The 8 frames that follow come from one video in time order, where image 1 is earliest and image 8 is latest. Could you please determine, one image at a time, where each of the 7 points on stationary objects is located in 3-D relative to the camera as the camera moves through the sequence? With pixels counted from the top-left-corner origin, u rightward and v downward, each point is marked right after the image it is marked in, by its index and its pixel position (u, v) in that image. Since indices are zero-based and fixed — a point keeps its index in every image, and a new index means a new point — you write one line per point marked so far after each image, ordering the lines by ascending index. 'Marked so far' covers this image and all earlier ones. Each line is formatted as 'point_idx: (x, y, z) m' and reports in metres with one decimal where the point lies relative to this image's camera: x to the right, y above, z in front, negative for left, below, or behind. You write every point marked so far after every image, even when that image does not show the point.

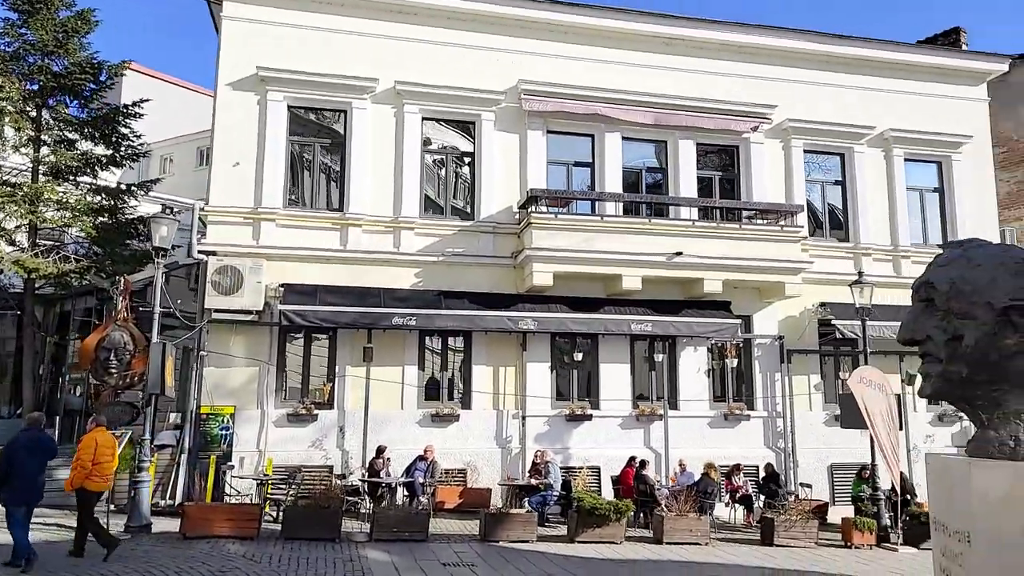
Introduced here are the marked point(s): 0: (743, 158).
0: (+5.4, +3.0, +17.4) m
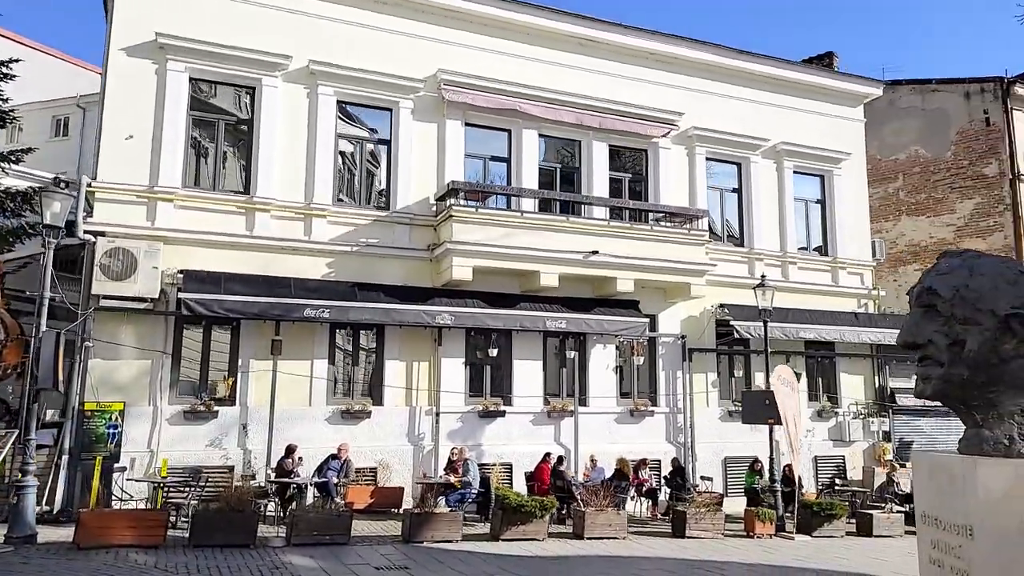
0: (+3.4, +3.0, +17.9) m
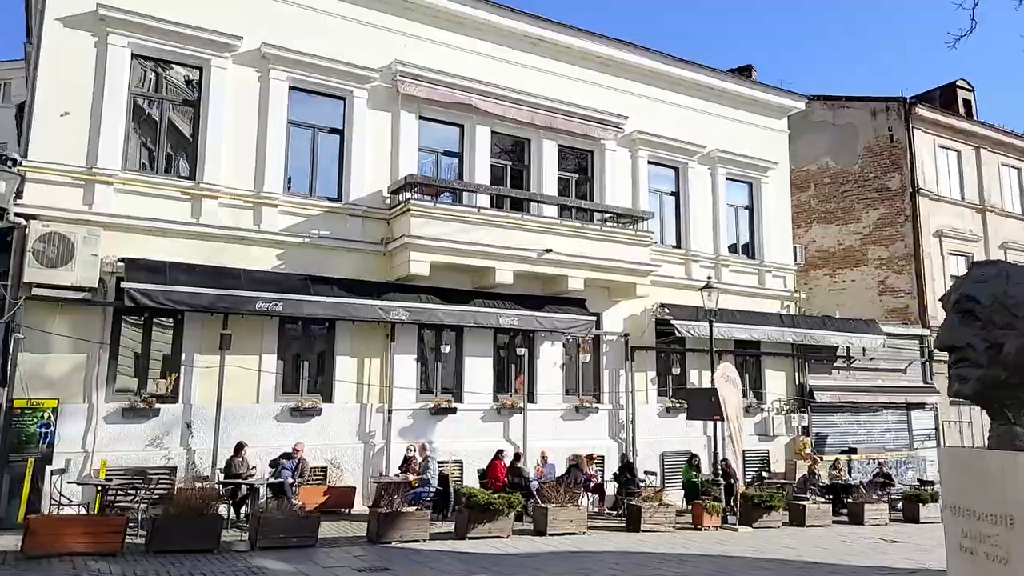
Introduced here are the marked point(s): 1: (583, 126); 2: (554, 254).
0: (+2.1, +3.1, +18.2) m
1: (+1.7, +3.9, +17.8) m
2: (+0.9, +0.7, +15.6) m
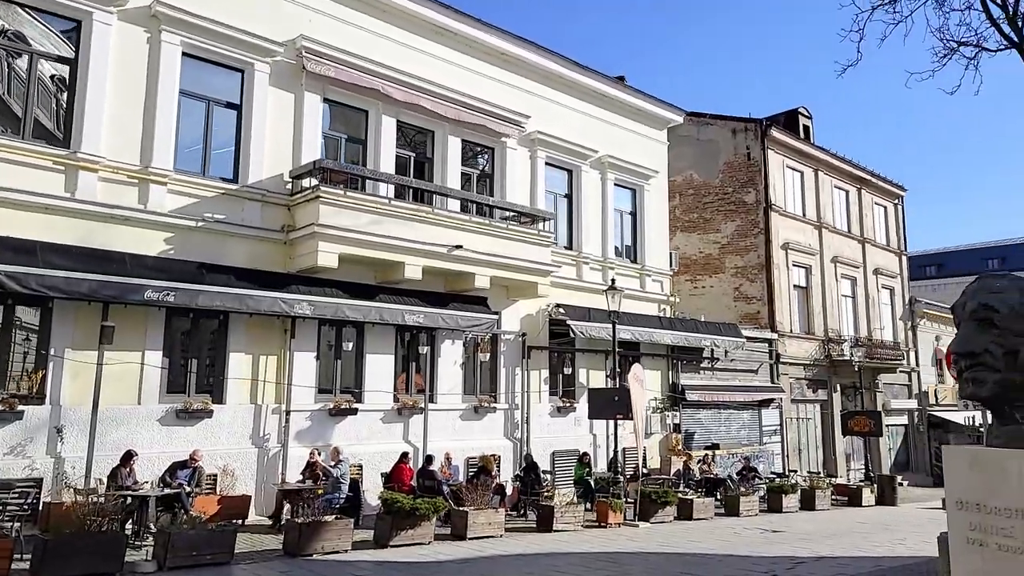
0: (-0.3, +3.1, +18.1) m
1: (-0.6, +3.9, +17.6) m
2: (-1.0, +0.8, +15.3) m
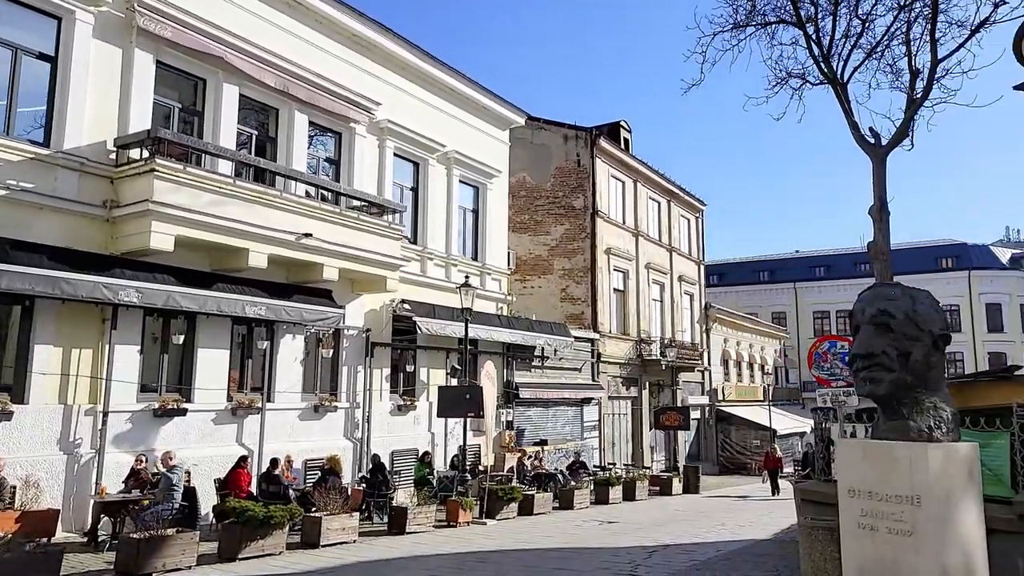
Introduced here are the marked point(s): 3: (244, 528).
0: (-3.8, +3.3, +17.3) m
1: (-3.9, +4.1, +16.7) m
2: (-3.9, +0.9, +14.3) m
3: (-3.5, -3.1, +9.8) m
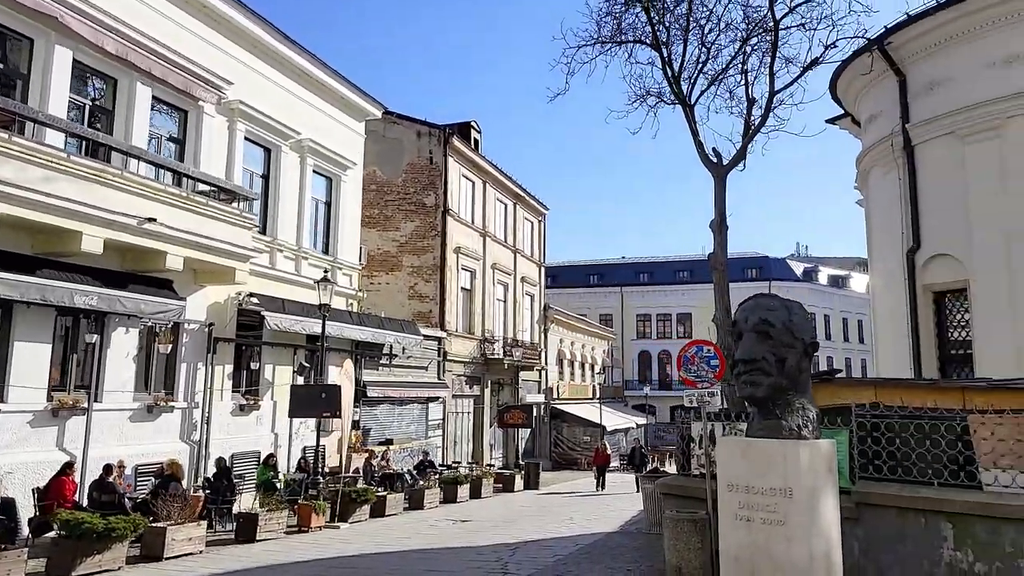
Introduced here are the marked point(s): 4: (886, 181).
0: (-6.8, +3.5, +16.0) m
1: (-6.8, +4.3, +15.4) m
2: (-6.3, +1.1, +13.2) m
3: (-5.1, -3.0, +8.8) m
4: (+9.0, +2.6, +17.8) m
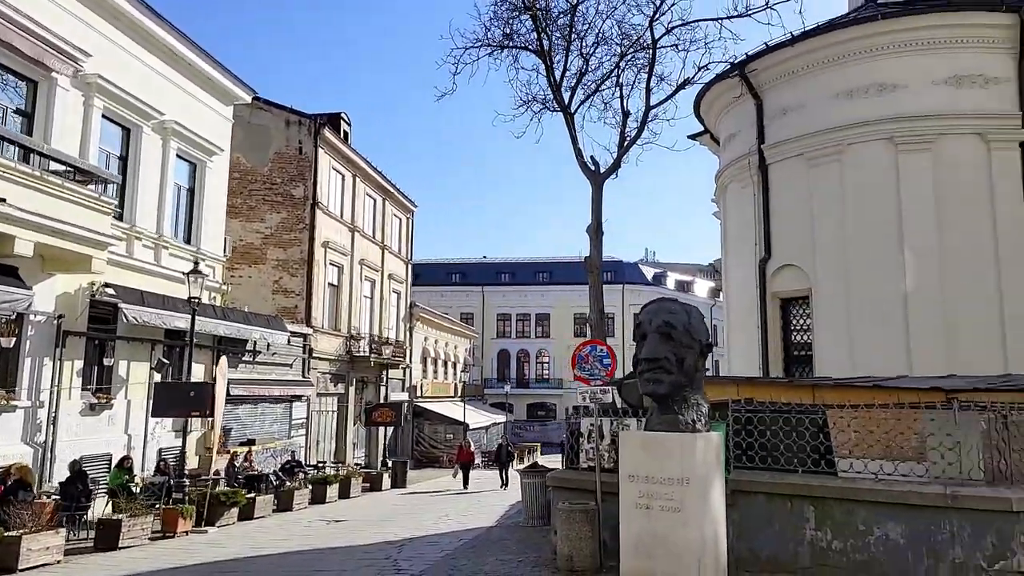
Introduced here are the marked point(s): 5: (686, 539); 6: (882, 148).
0: (-9.2, +3.7, +14.6) m
1: (-9.0, +4.5, +14.0) m
2: (-8.2, +1.3, +11.9) m
3: (-6.3, -2.8, +7.8) m
4: (+6.0, +2.4, +19.4) m
5: (+1.5, -2.1, +6.3) m
6: (+8.1, +3.1, +16.3) m
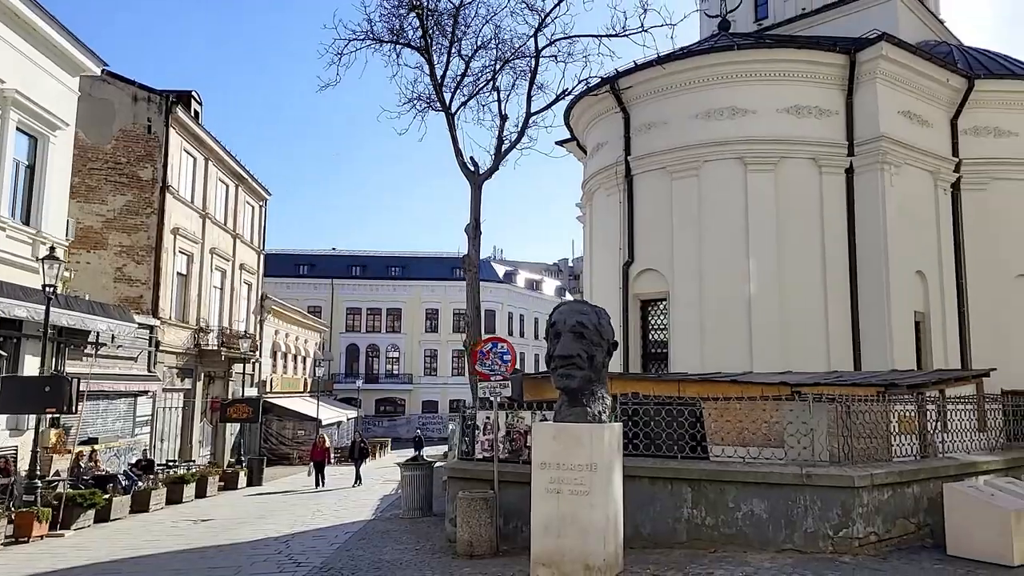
0: (-11.2, +4.0, +12.9) m
1: (-10.8, +4.8, +12.4) m
2: (-9.7, +1.6, +10.5) m
3: (-7.2, -2.7, +6.9) m
4: (+2.7, +2.4, +20.7) m
5: (+0.8, -2.2, +7.0) m
6: (+5.4, +3.0, +18.1) m
